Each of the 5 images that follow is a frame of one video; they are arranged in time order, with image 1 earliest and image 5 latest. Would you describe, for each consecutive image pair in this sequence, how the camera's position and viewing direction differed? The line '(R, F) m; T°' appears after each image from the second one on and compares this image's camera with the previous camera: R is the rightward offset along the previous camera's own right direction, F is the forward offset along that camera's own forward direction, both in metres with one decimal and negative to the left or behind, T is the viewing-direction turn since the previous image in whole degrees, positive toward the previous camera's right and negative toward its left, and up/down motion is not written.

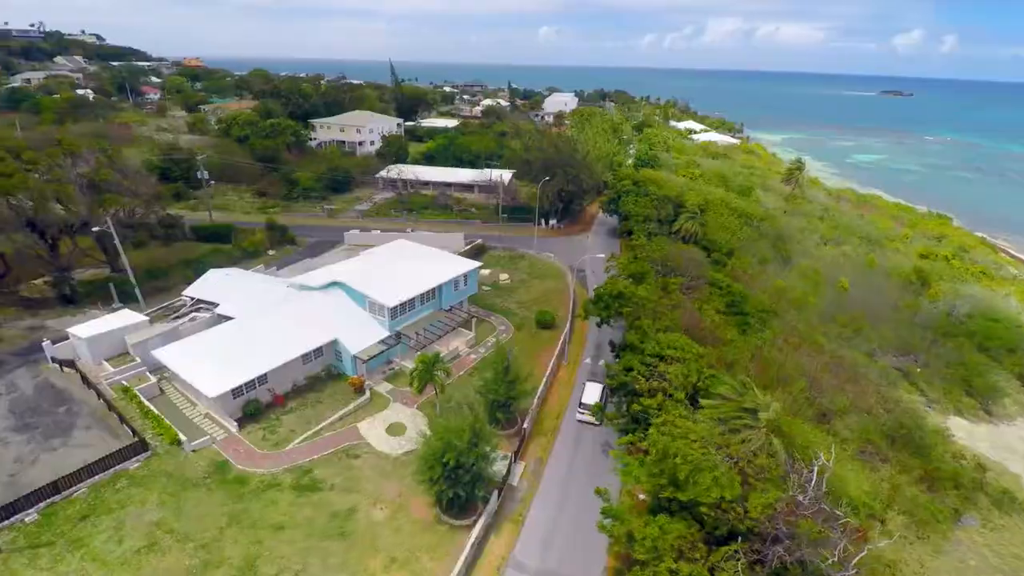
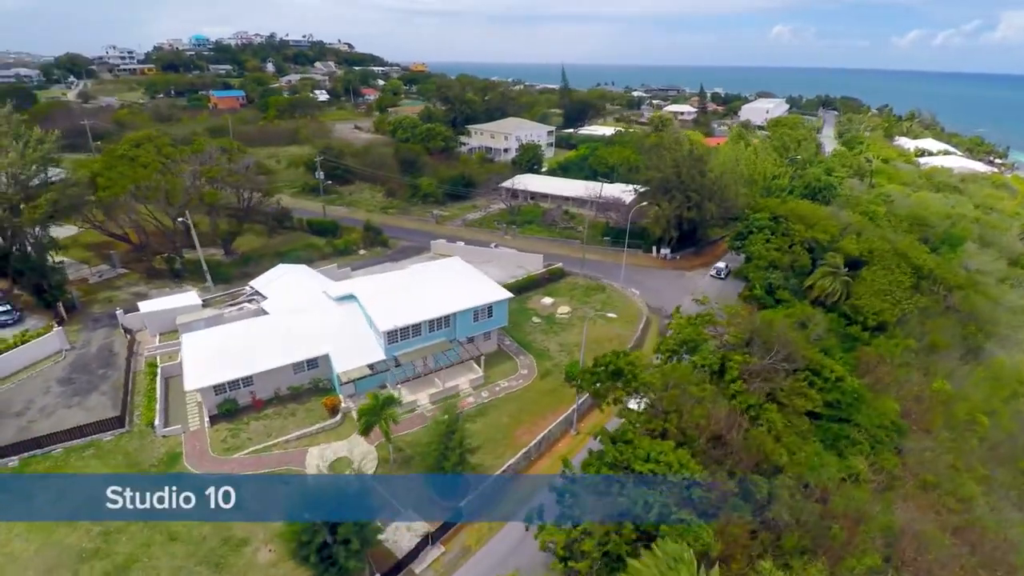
(+9.4, +5.8) m; -21°
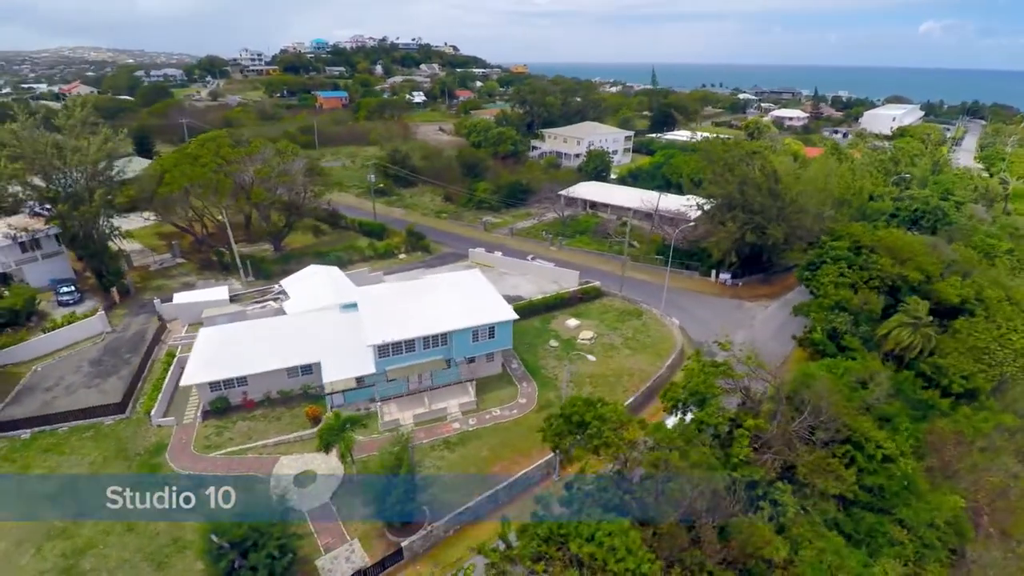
(+5.3, +2.5) m; -11°
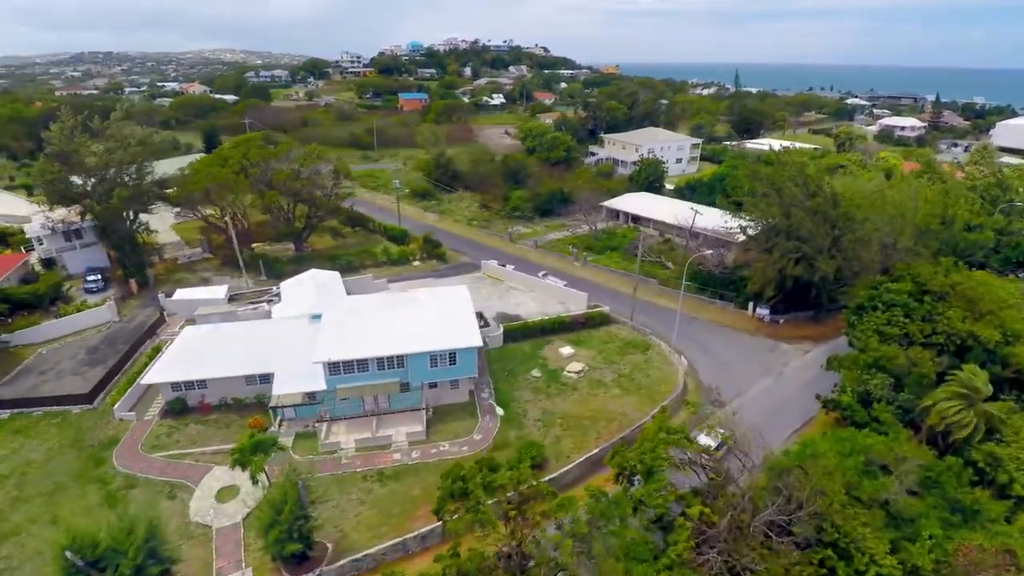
(+6.8, +3.1) m; -10°
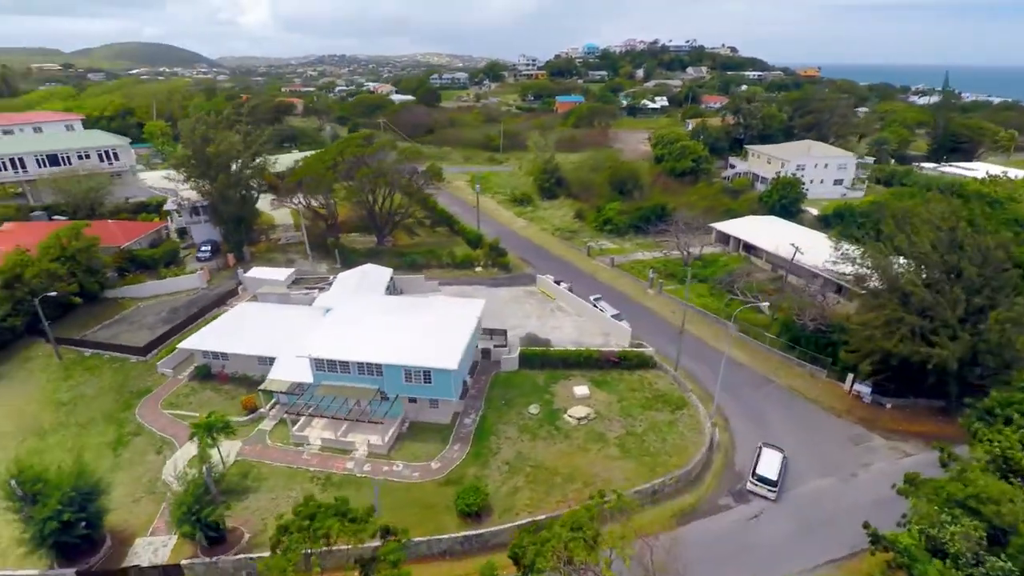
(+8.8, +4.2) m; -19°
